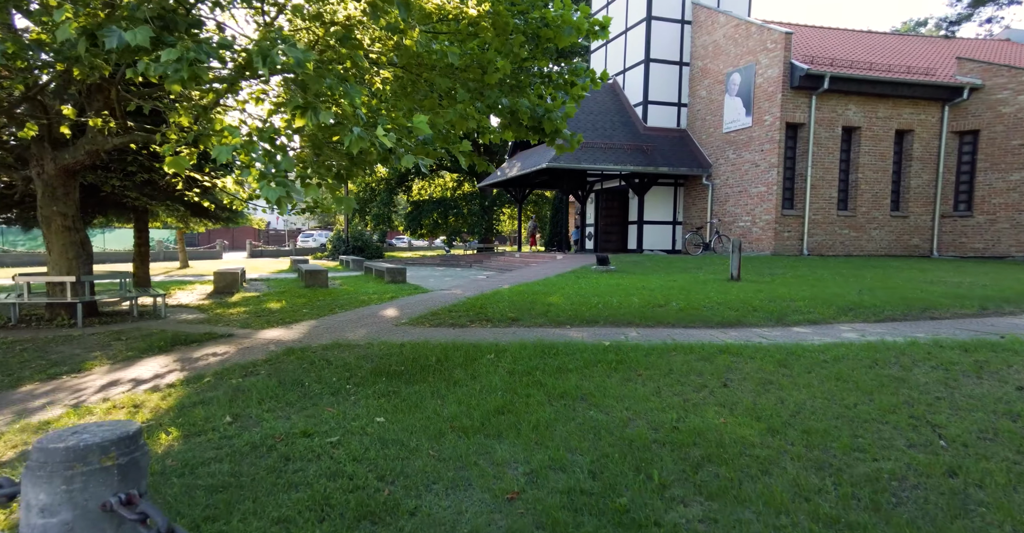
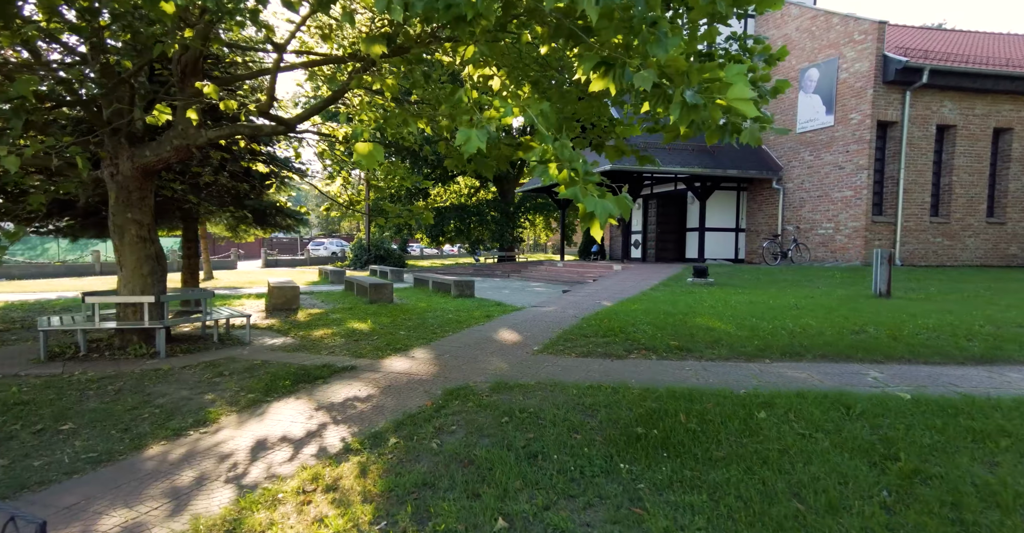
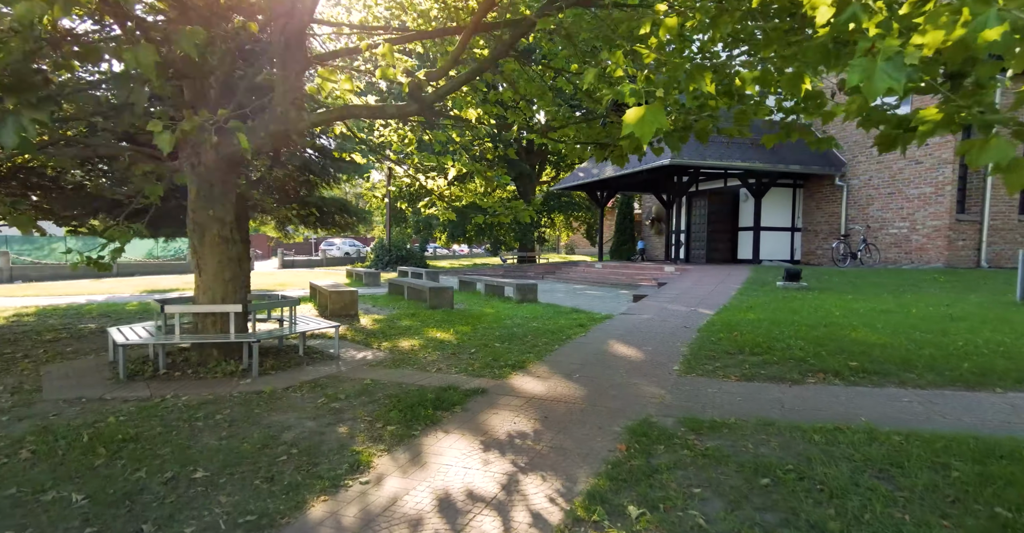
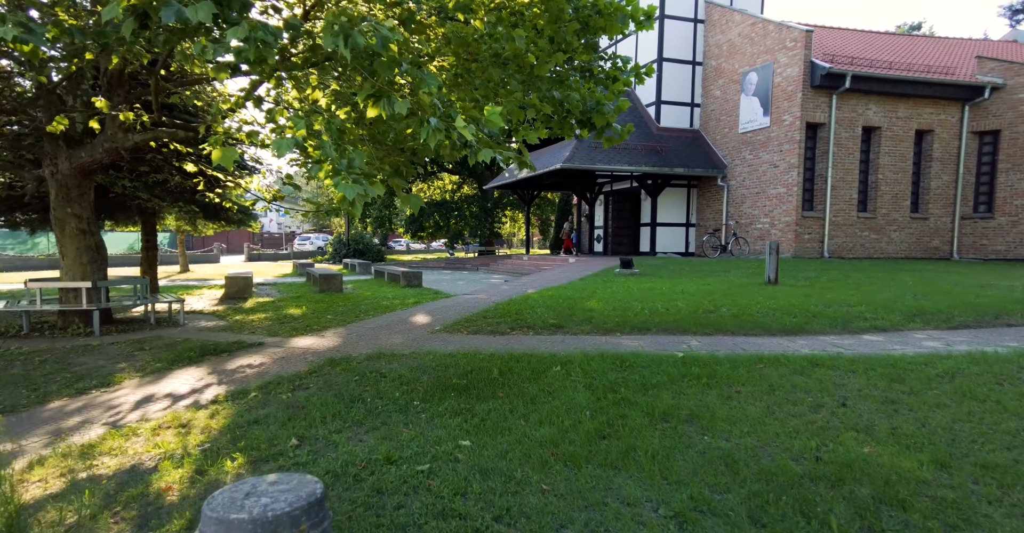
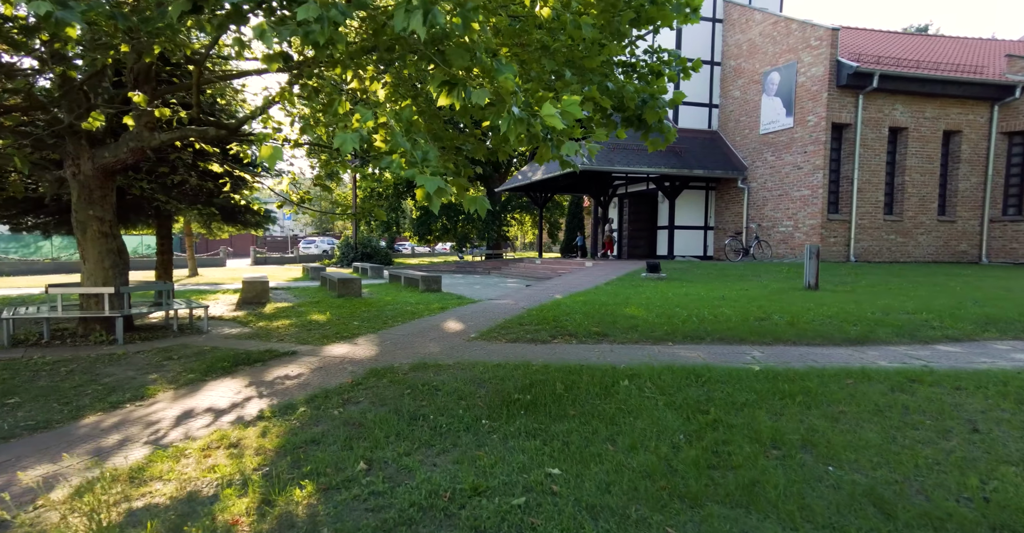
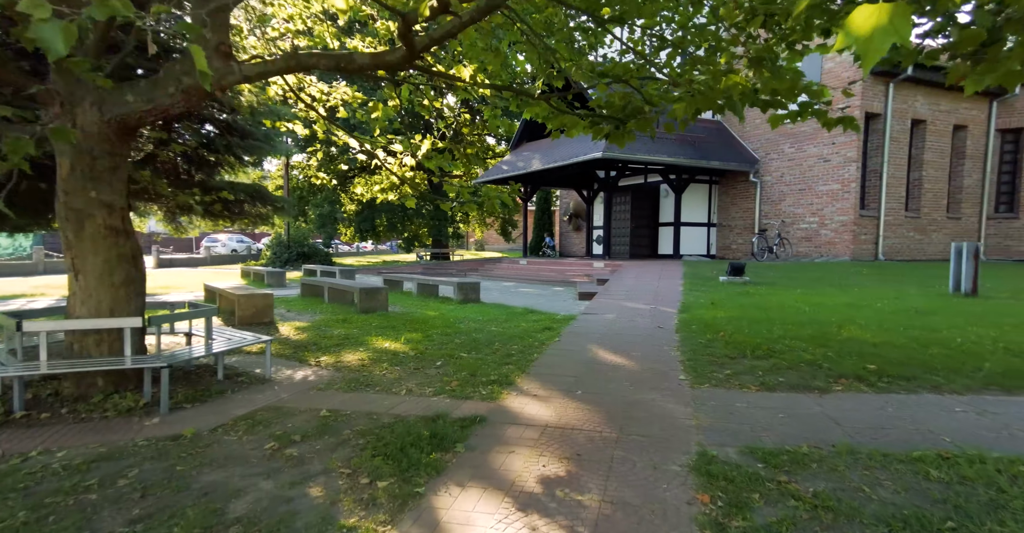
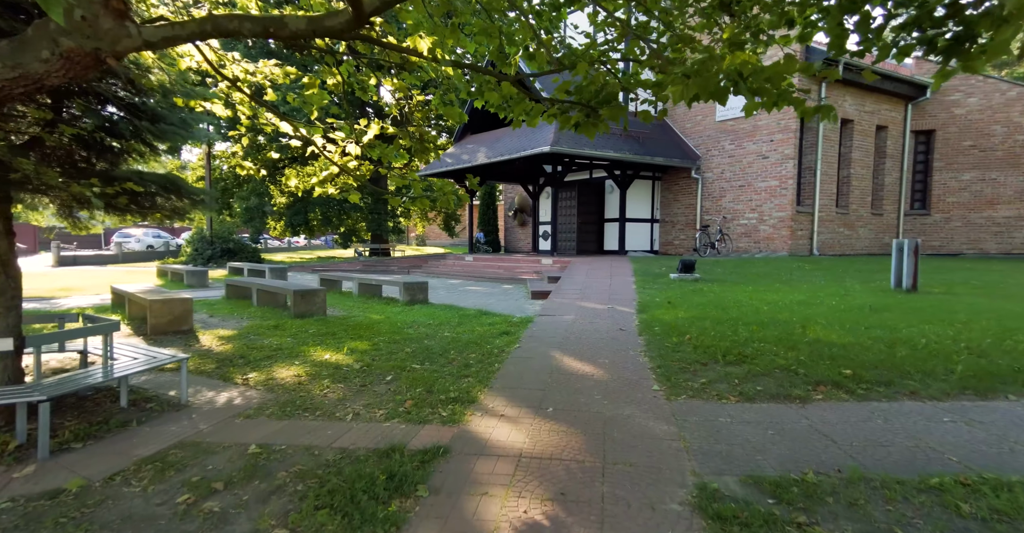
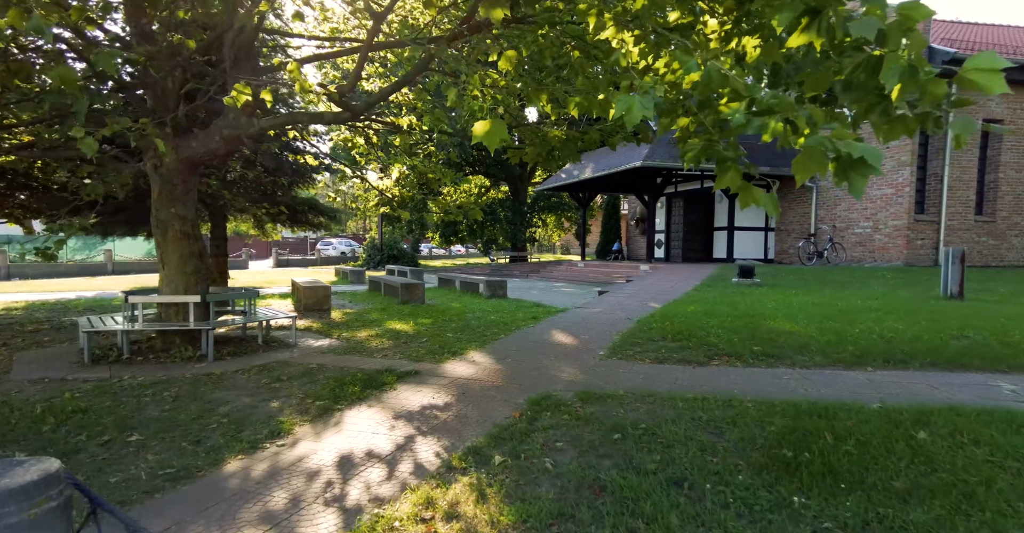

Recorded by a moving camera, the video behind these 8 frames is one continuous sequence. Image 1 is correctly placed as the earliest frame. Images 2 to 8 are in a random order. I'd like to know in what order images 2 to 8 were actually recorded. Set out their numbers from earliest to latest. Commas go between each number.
4, 5, 2, 8, 3, 6, 7
